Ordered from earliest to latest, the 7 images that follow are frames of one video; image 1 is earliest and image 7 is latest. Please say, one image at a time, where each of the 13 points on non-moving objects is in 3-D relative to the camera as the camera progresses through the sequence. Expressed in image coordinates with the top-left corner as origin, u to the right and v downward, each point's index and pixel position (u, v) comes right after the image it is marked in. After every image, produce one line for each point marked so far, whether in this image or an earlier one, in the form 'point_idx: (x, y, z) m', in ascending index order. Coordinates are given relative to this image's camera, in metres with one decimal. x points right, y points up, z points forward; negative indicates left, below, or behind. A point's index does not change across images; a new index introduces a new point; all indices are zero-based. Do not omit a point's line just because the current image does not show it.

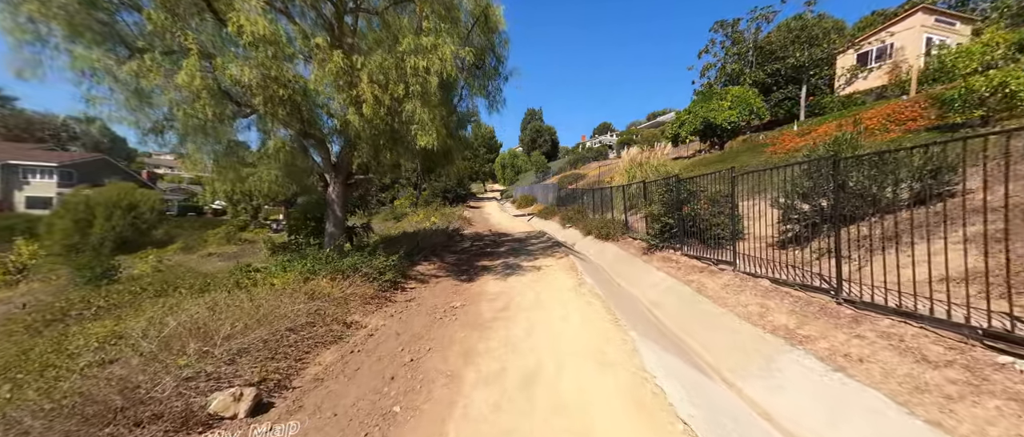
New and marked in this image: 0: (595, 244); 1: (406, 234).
0: (+2.9, -1.0, +11.8) m
1: (-3.6, -0.6, +12.0) m
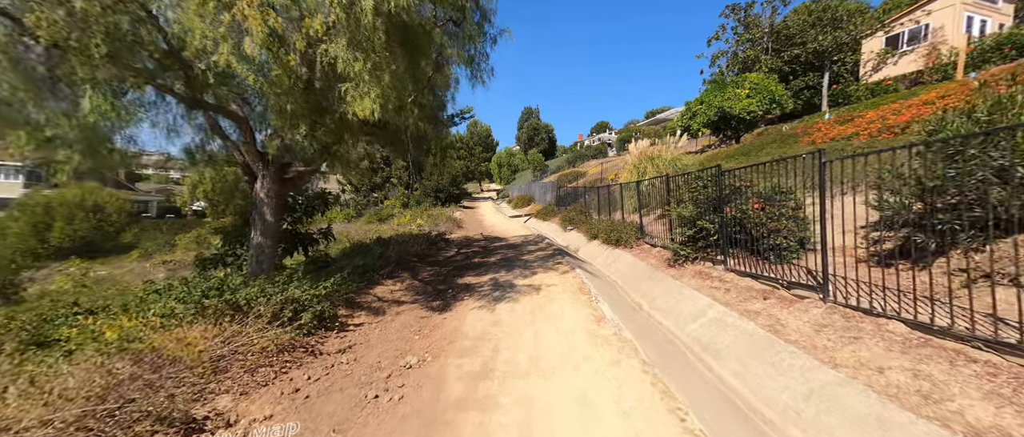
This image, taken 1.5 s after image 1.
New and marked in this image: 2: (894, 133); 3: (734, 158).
0: (+2.7, -1.0, +10.0) m
1: (-3.8, -0.7, +10.1) m
2: (+8.3, +1.9, +7.7) m
3: (+8.8, +2.5, +13.7) m
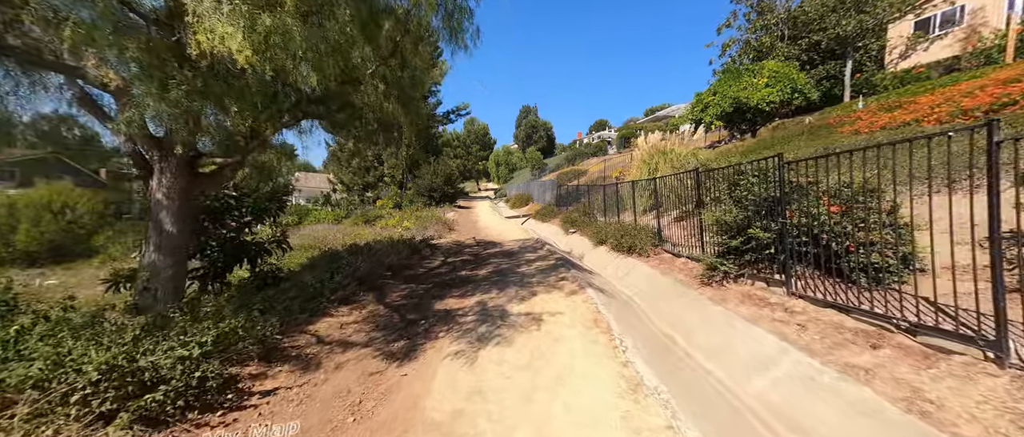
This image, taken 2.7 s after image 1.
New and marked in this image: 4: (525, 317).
0: (+2.6, -1.1, +8.6) m
1: (-3.9, -0.8, +8.6) m
2: (+8.2, +1.8, +6.3) m
3: (+8.6, +2.4, +12.3) m
4: (+0.2, -1.3, +4.5) m
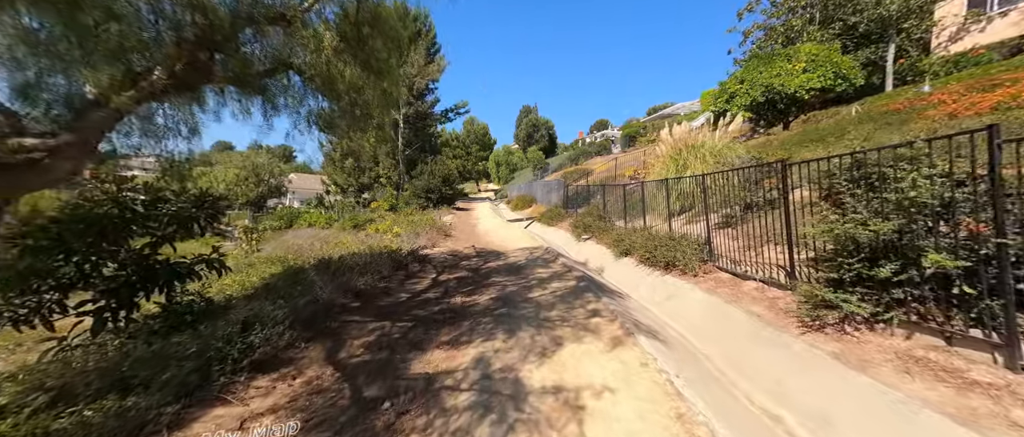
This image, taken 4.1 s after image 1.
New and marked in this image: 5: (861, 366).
0: (+2.7, -1.2, +6.8) m
1: (-3.7, -1.0, +6.9) m
2: (+8.4, +1.7, +4.5) m
3: (+8.8, +2.3, +10.5) m
4: (+0.3, -1.4, +2.7) m
5: (+3.0, -1.3, +3.0) m
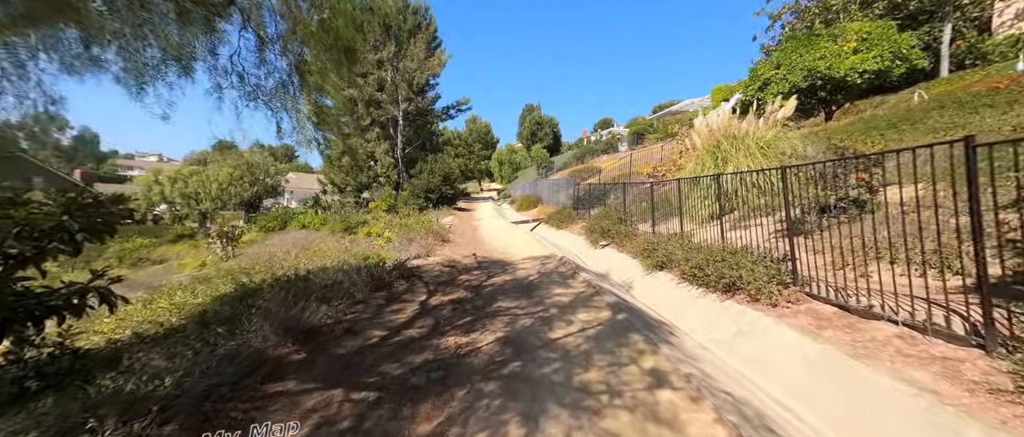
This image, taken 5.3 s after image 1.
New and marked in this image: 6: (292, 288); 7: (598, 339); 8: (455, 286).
0: (+2.9, -1.4, +5.1) m
1: (-3.5, -1.1, +5.2) m
2: (+8.5, +1.6, +2.8) m
3: (+9.0, +2.2, +8.8) m
4: (+0.5, -1.5, +1.1) m
5: (+3.2, -1.4, +1.4) m
6: (-3.6, -1.1, +5.6) m
7: (+1.0, -1.4, +4.0) m
8: (-1.2, -1.3, +7.0) m
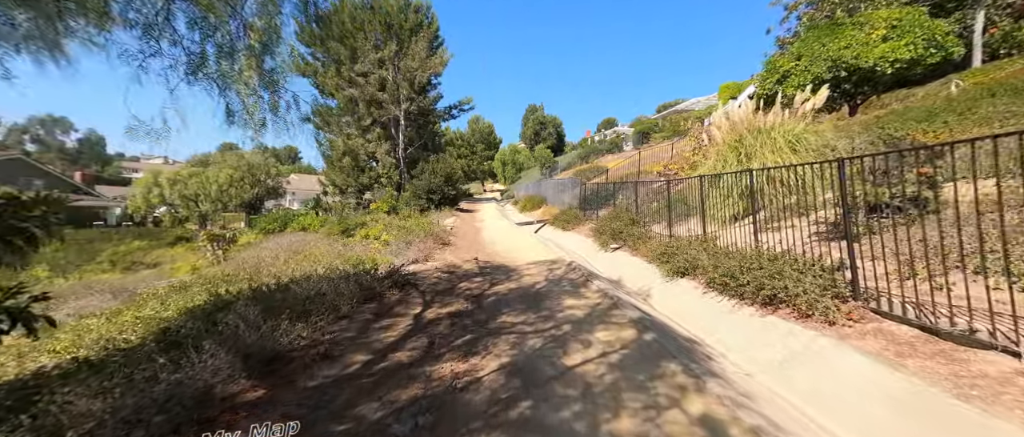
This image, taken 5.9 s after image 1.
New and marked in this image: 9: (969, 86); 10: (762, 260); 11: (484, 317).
0: (+3.0, -1.4, +4.4) m
1: (-3.5, -1.2, +4.5) m
2: (+8.6, +1.6, +2.0) m
3: (+9.1, +2.2, +8.0) m
4: (+0.5, -1.5, +0.4) m
5: (+3.2, -1.4, +0.6) m
6: (-3.5, -1.1, +4.9) m
7: (+1.1, -1.4, +3.3) m
8: (-1.1, -1.3, +6.3) m
9: (+12.4, +3.6, +9.6) m
10: (+3.7, -0.6, +5.2) m
11: (-0.4, -1.4, +5.1) m
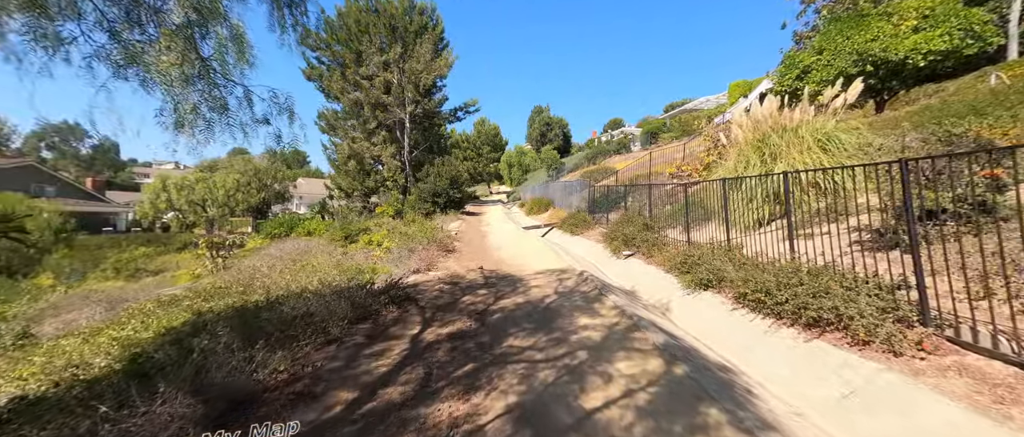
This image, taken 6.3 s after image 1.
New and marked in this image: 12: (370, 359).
0: (+3.1, -1.5, +3.8) m
1: (-3.4, -1.3, +4.1) m
2: (+8.6, +1.5, +1.3) m
3: (+9.2, +2.1, +7.3) m
4: (+0.5, -1.7, -0.2) m
5: (+3.3, -1.5, 0.0) m
6: (-3.4, -1.3, +4.5) m
7: (+1.1, -1.5, +2.8) m
8: (-0.9, -1.5, +5.8) m
9: (+12.5, +3.5, +8.9) m
10: (+3.8, -0.7, +4.6) m
11: (-0.3, -1.6, +4.6) m
12: (-1.6, -1.6, +4.0) m
